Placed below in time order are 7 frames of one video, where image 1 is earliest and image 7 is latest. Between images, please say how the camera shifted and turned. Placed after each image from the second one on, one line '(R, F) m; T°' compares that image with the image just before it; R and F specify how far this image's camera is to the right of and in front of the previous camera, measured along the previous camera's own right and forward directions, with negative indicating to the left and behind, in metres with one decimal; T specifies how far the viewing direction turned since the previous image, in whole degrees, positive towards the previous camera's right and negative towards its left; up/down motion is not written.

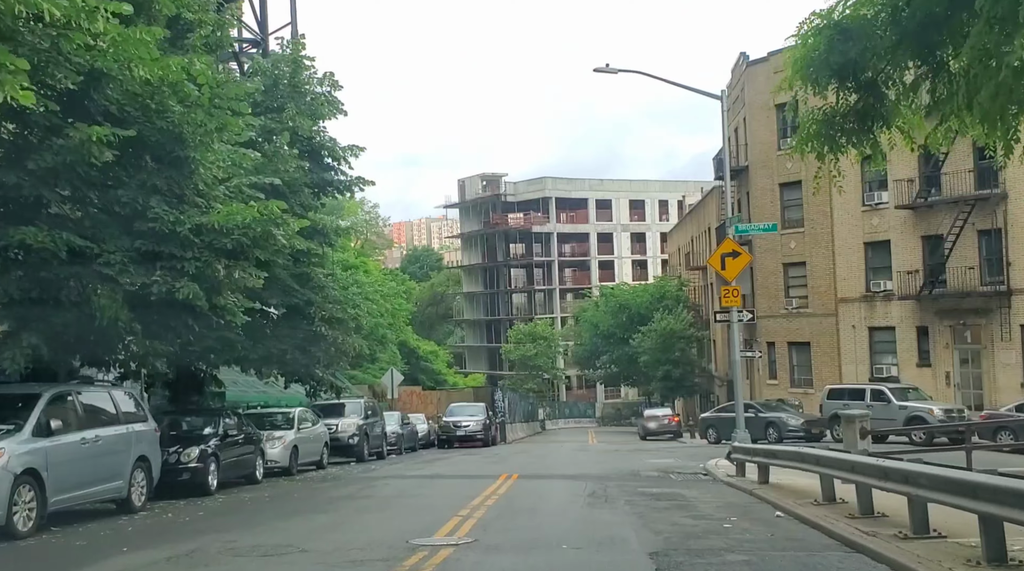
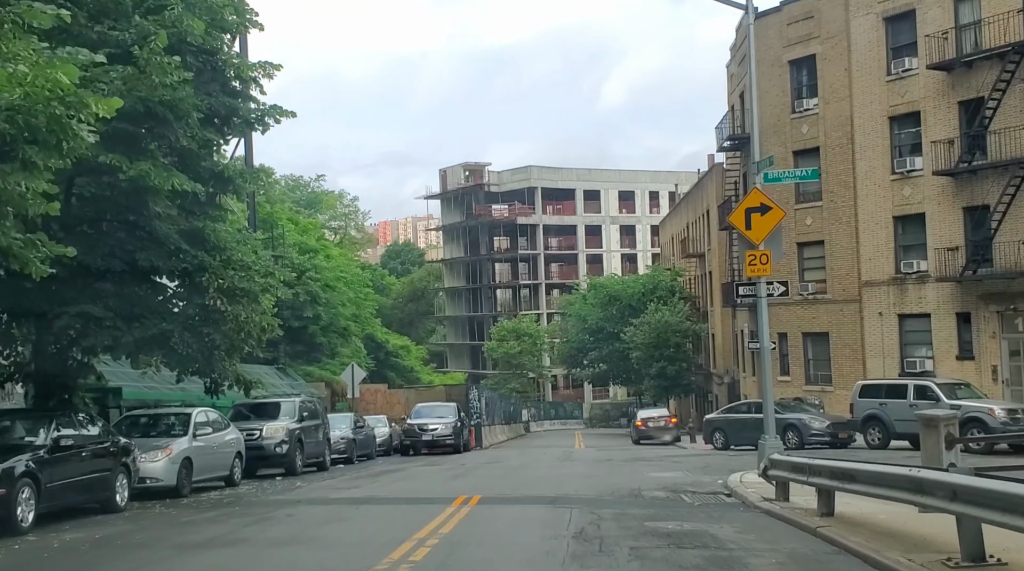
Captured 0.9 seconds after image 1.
(+0.4, +5.7) m; +1°
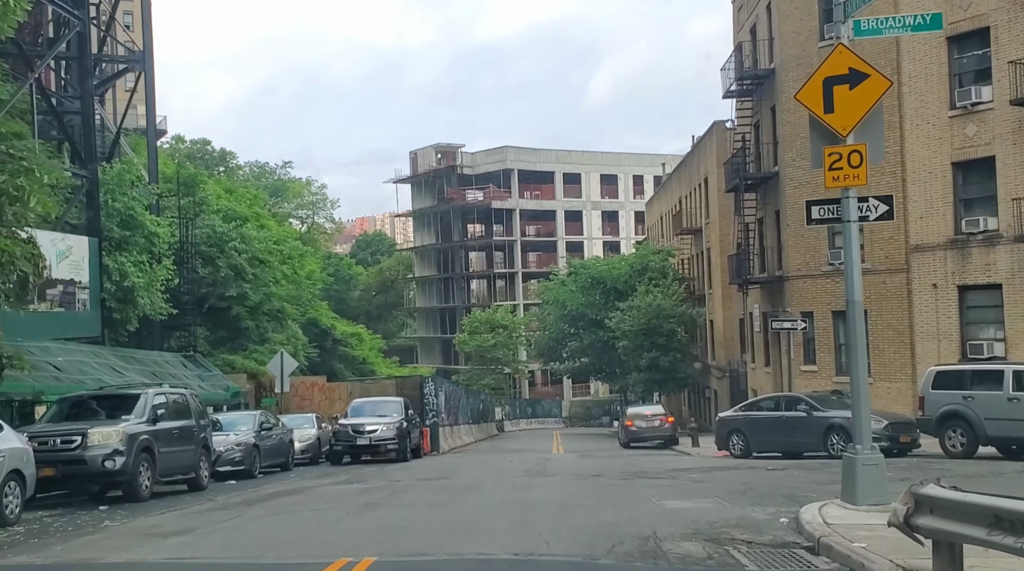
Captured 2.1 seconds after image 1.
(+0.5, +7.5) m; +1°
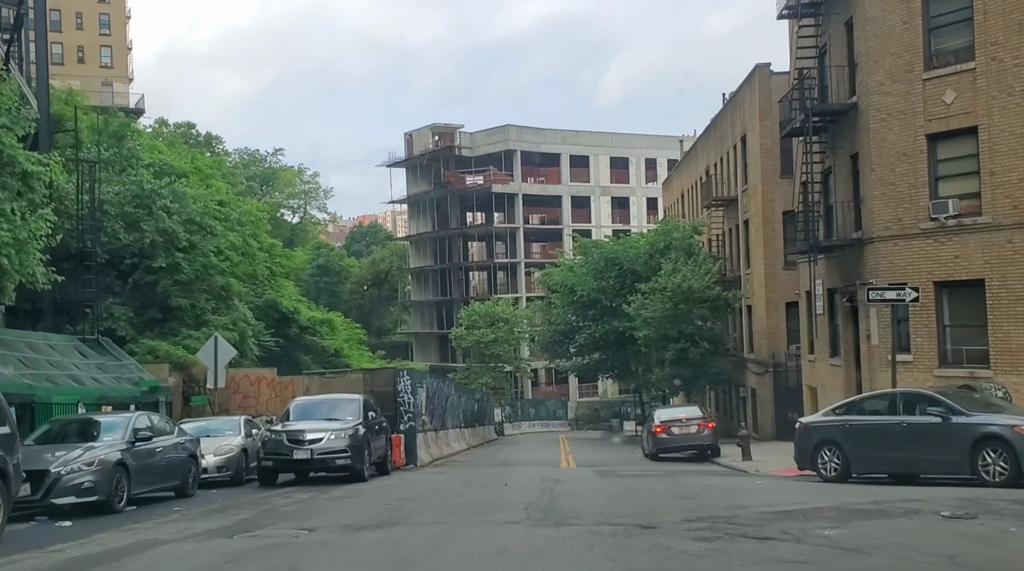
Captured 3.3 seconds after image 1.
(+0.1, +7.7) m; 0°
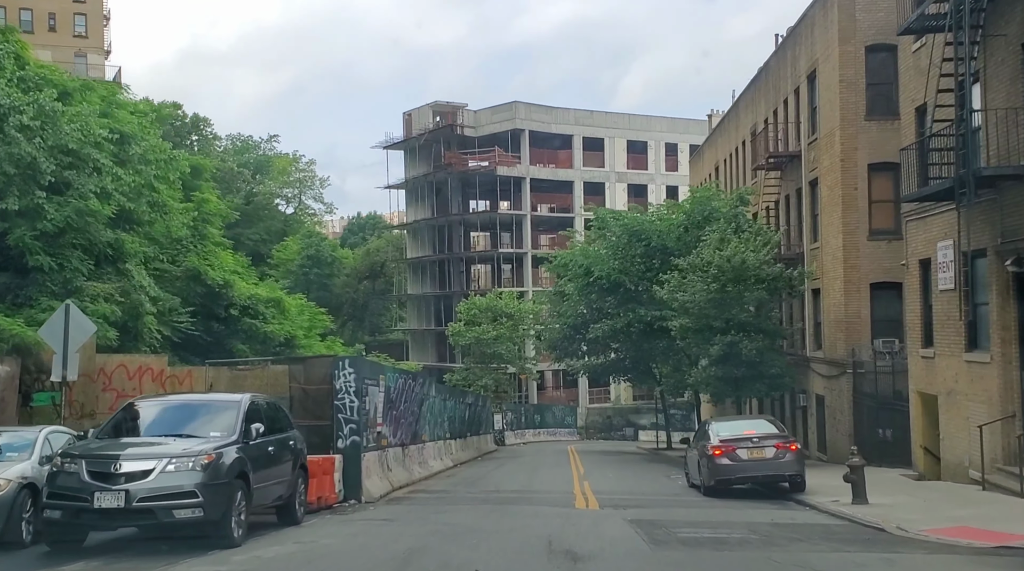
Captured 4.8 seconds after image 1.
(+0.2, +9.0) m; 0°
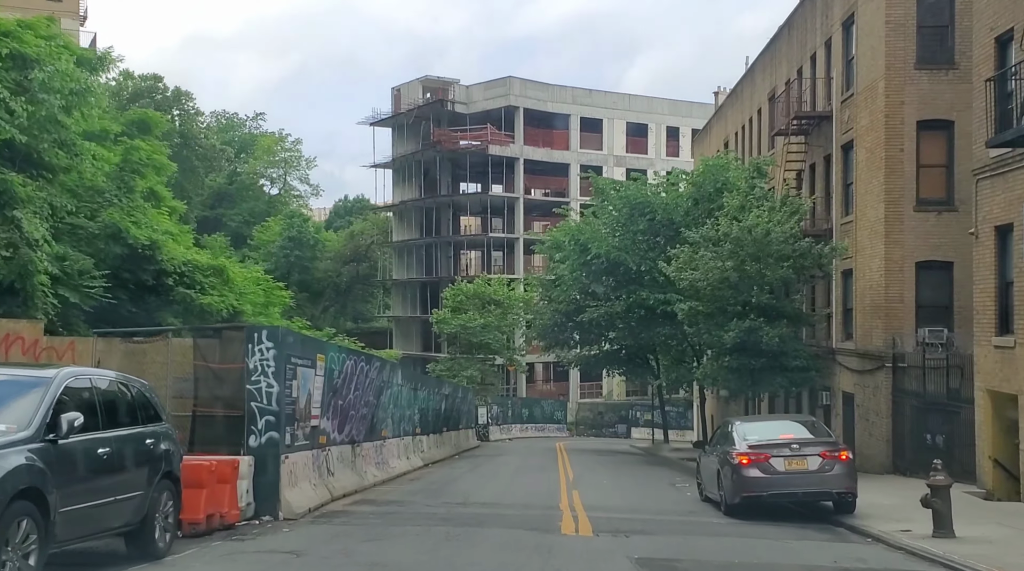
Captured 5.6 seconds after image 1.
(+0.3, +4.5) m; 0°
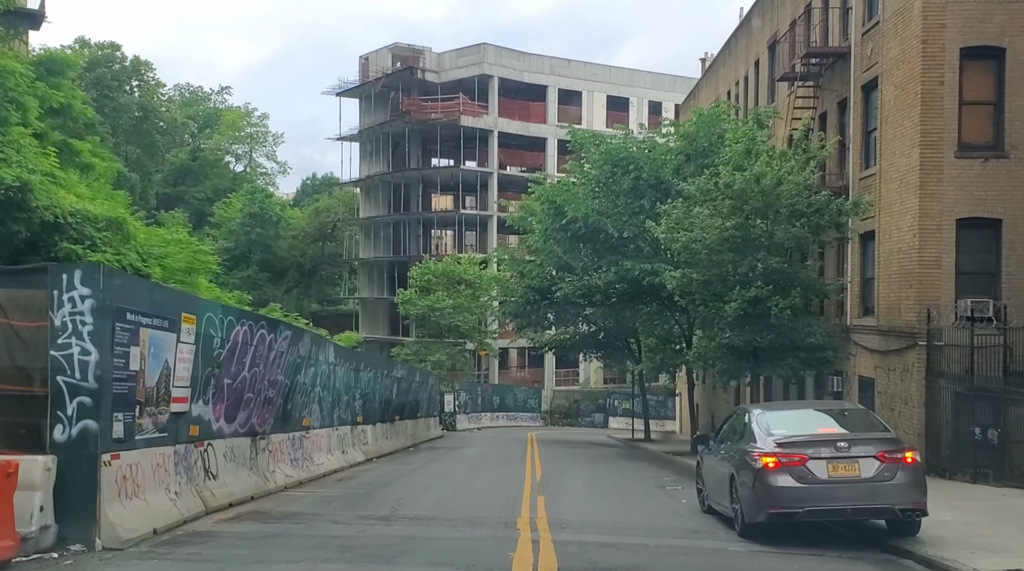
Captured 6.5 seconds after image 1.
(+0.4, +4.5) m; +1°
